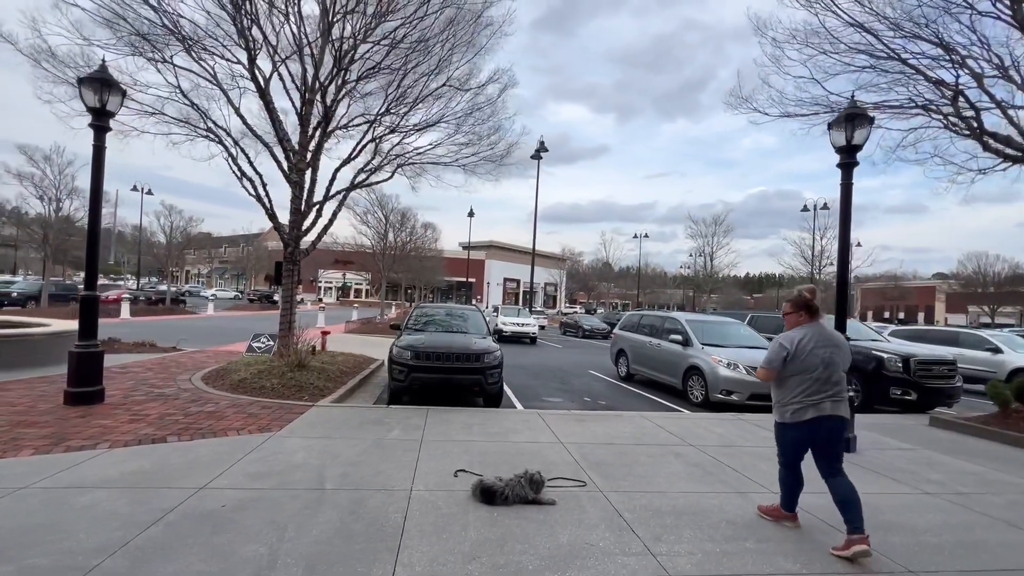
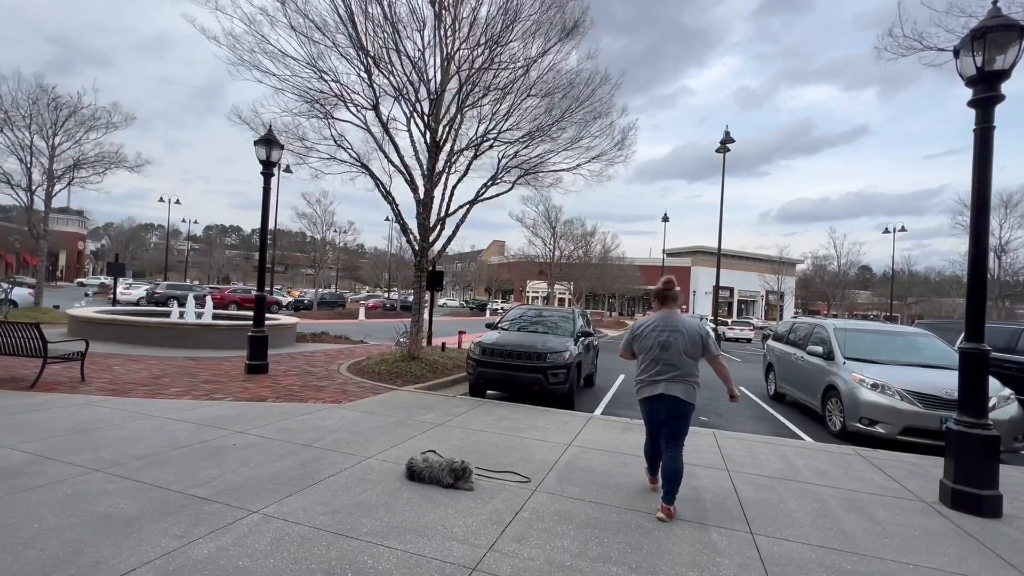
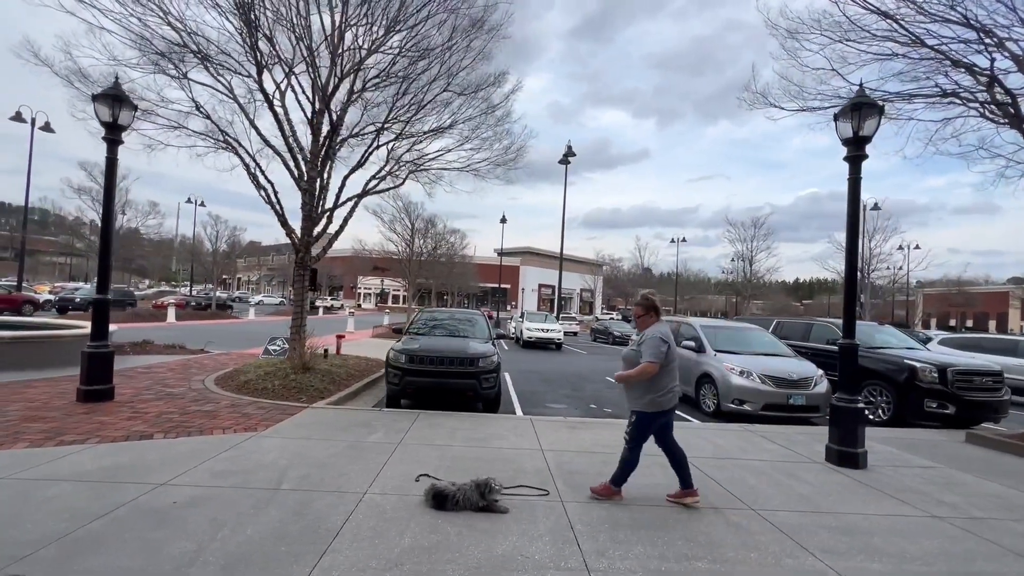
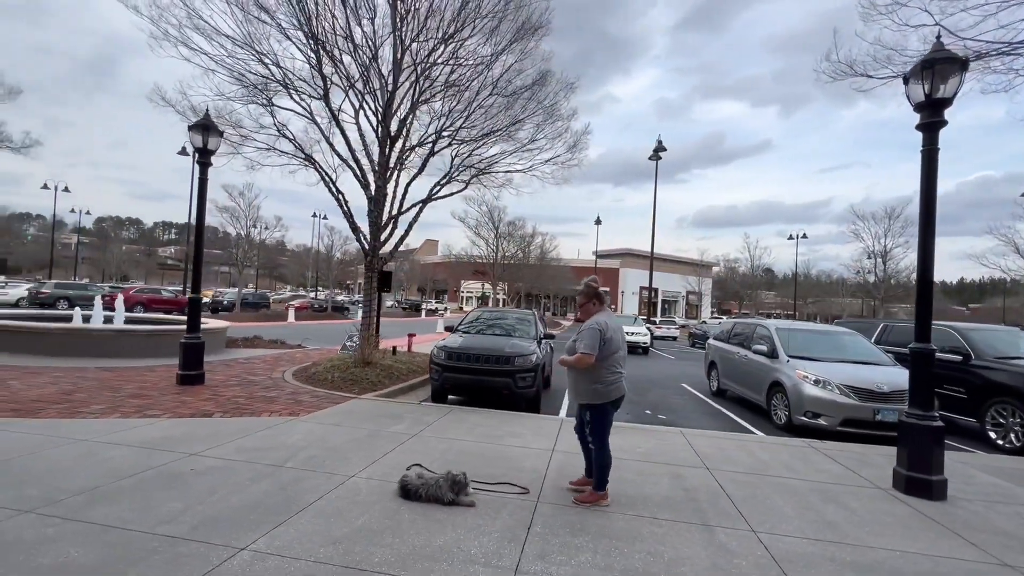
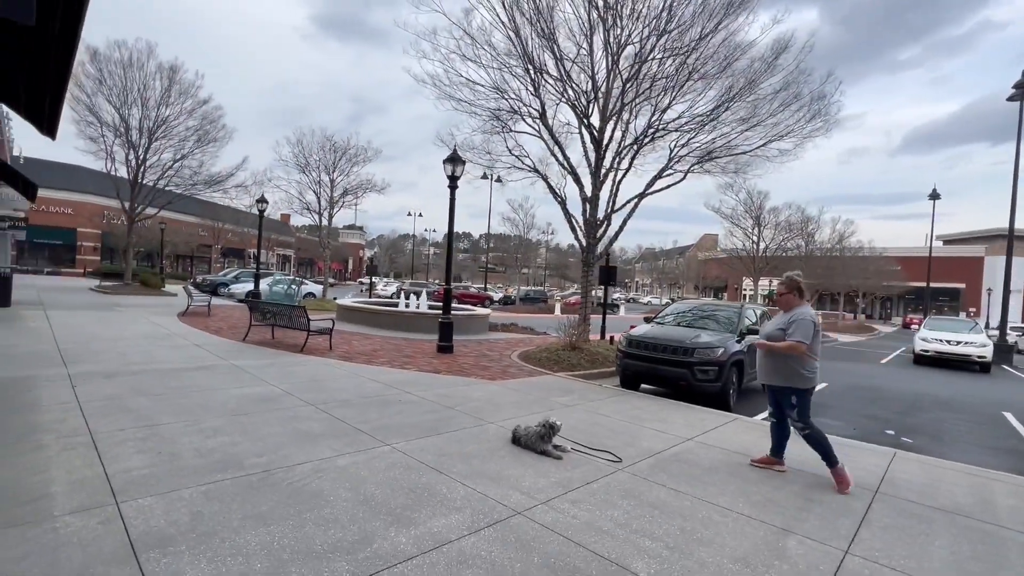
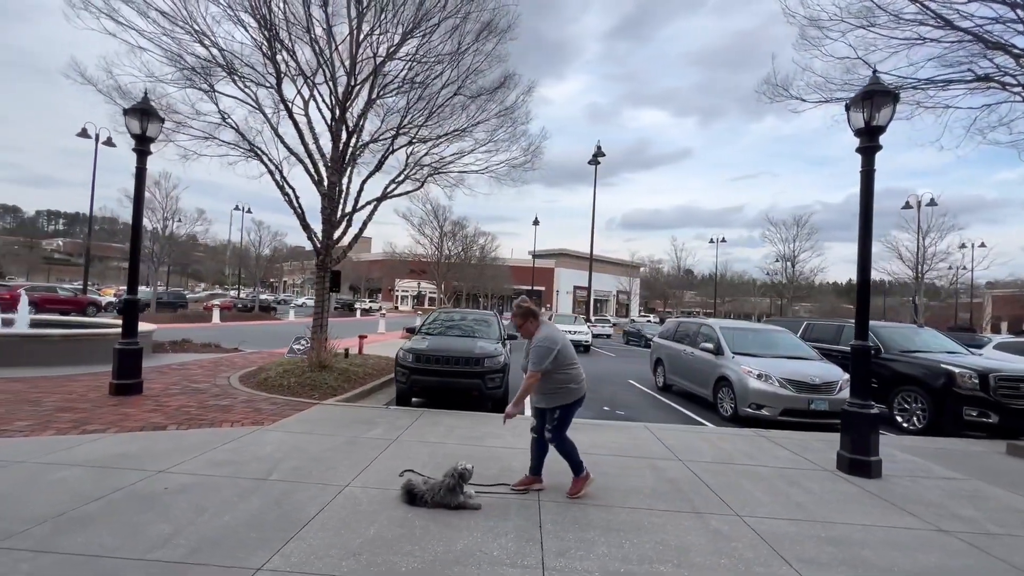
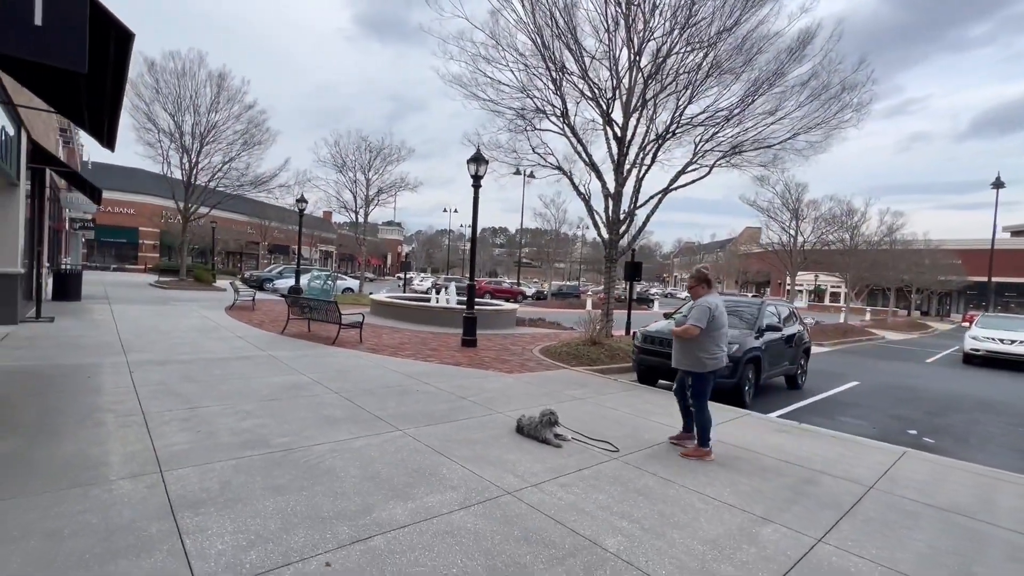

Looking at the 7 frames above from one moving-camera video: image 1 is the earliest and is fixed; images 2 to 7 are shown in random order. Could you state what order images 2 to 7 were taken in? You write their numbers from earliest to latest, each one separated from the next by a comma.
3, 6, 4, 2, 5, 7
